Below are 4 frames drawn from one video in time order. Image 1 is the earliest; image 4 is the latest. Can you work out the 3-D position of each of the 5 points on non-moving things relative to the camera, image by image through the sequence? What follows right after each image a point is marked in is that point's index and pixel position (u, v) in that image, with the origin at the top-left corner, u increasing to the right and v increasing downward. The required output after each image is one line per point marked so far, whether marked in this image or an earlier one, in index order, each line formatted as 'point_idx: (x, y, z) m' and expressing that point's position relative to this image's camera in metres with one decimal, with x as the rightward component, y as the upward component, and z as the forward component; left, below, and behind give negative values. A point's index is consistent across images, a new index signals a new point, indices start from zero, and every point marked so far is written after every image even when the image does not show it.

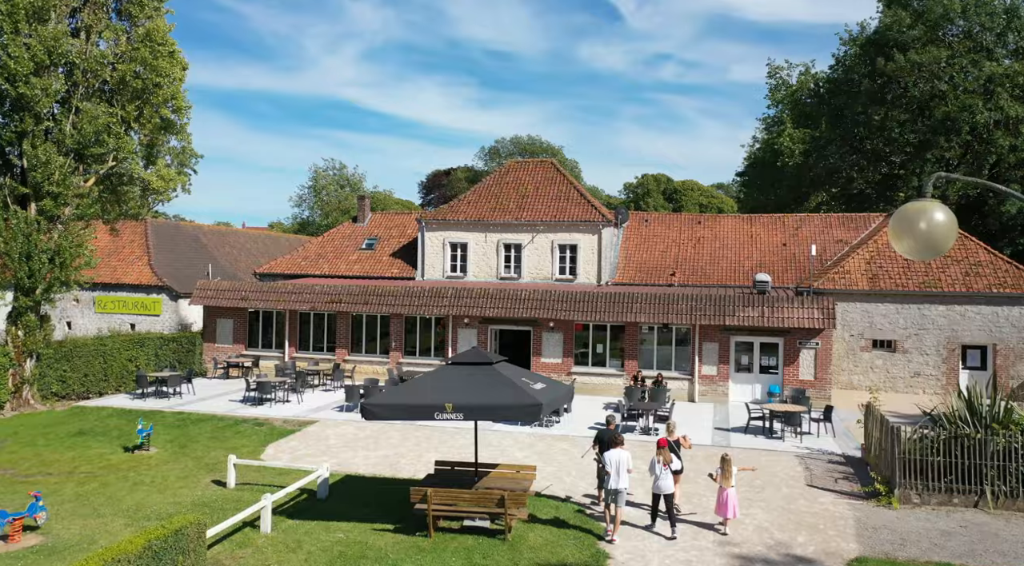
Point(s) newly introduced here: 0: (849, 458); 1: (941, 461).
0: (+7.4, -3.9, +18.5) m
1: (+7.5, -3.1, +14.8) m
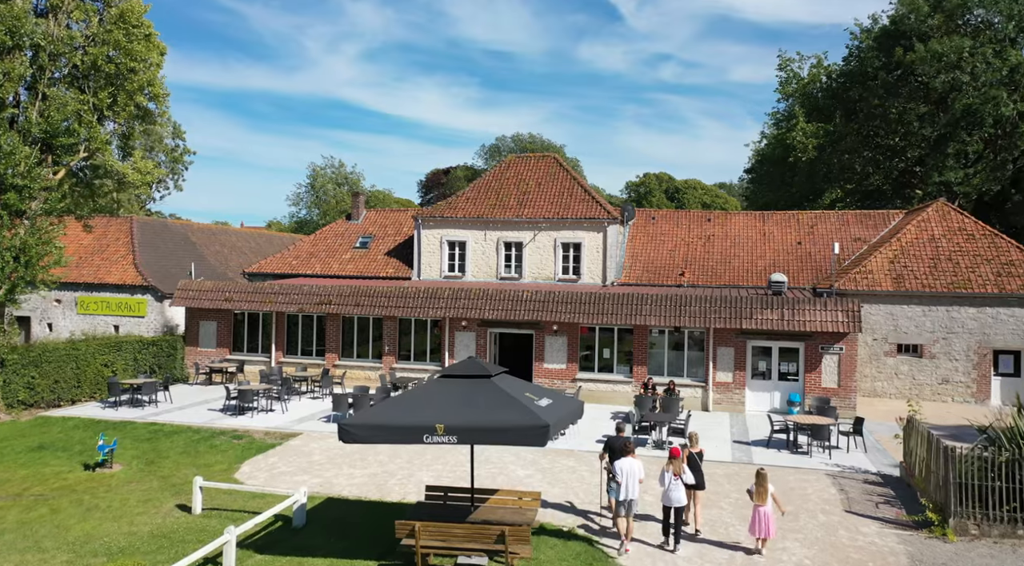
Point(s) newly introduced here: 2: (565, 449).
0: (+7.5, -3.9, +16.7) m
1: (+7.6, -3.1, +13.0) m
2: (+1.2, -3.8, +19.4) m
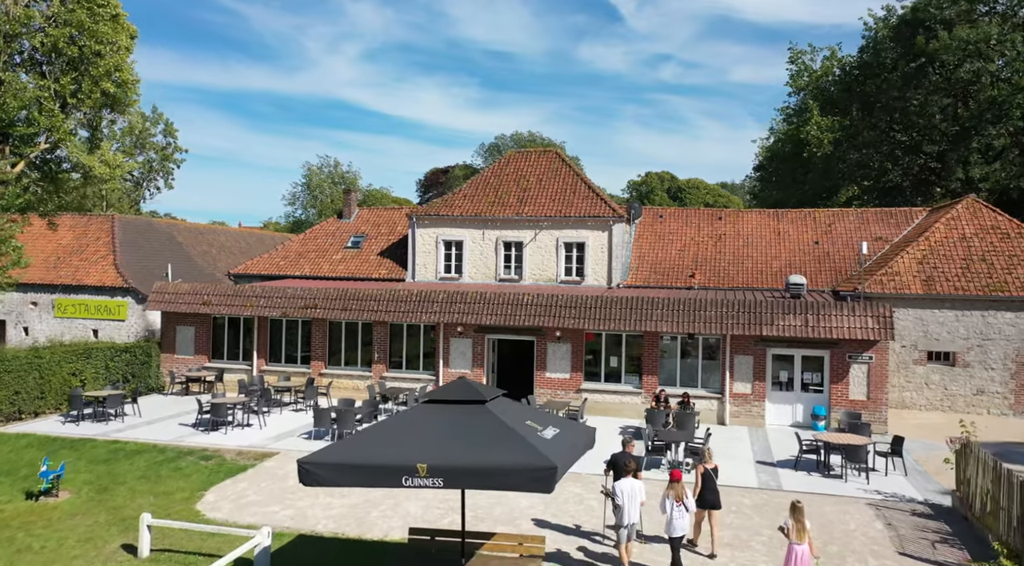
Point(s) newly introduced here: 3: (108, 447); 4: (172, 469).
0: (+7.4, -4.0, +14.7) m
1: (+7.6, -3.2, +10.9) m
2: (+1.2, -3.9, +17.3) m
3: (-9.0, -3.6, +18.7) m
4: (-6.9, -3.8, +17.1) m
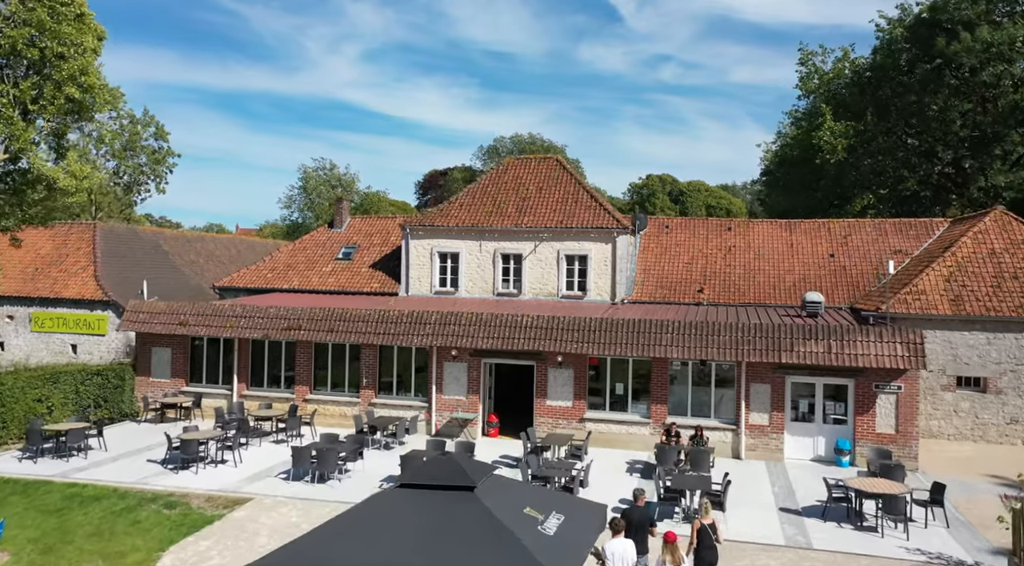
0: (+7.4, -4.5, +13.0) m
1: (+7.5, -3.8, +9.2) m
2: (+1.1, -4.5, +15.6) m
3: (-9.0, -4.2, +16.9) m
4: (-7.0, -4.3, +15.4) m
